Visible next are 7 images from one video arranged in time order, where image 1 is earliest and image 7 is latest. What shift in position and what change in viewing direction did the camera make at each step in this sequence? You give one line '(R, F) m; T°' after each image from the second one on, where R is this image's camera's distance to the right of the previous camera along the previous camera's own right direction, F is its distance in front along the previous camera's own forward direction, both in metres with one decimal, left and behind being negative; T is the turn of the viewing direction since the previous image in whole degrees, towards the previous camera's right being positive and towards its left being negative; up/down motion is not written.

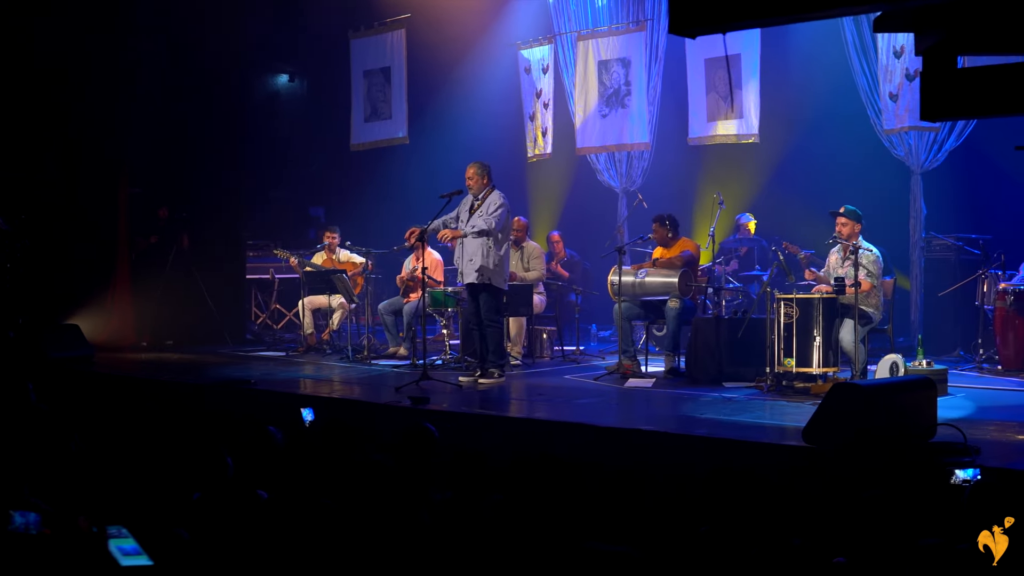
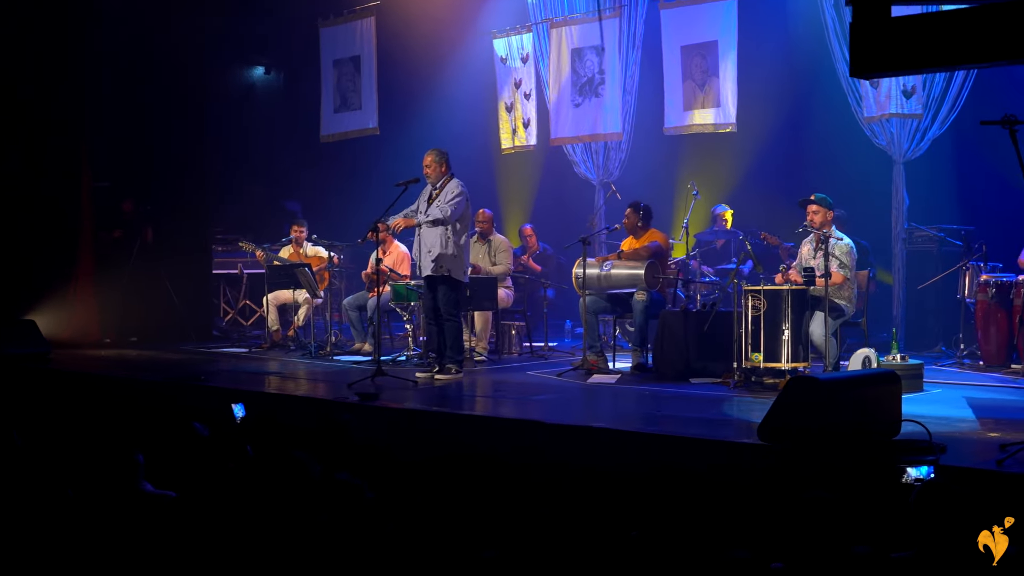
(+0.3, +0.4) m; 0°
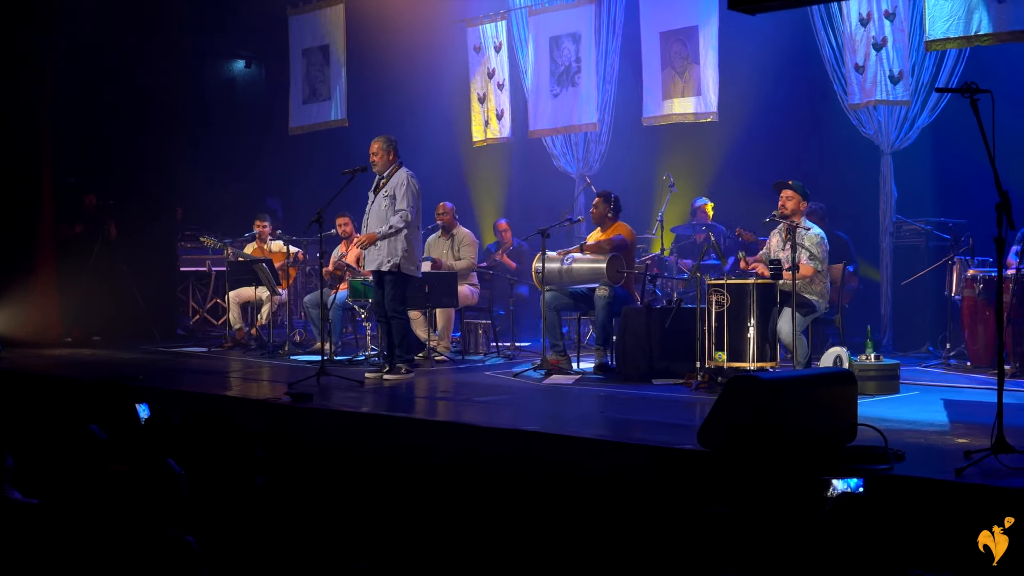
(+0.4, +0.5) m; -1°
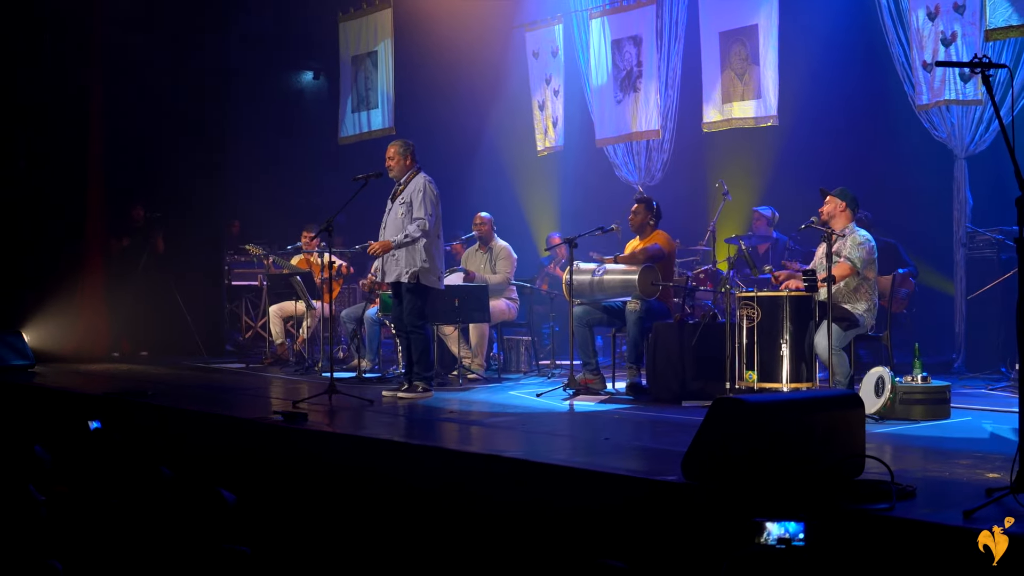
(+0.5, +0.6) m; -5°
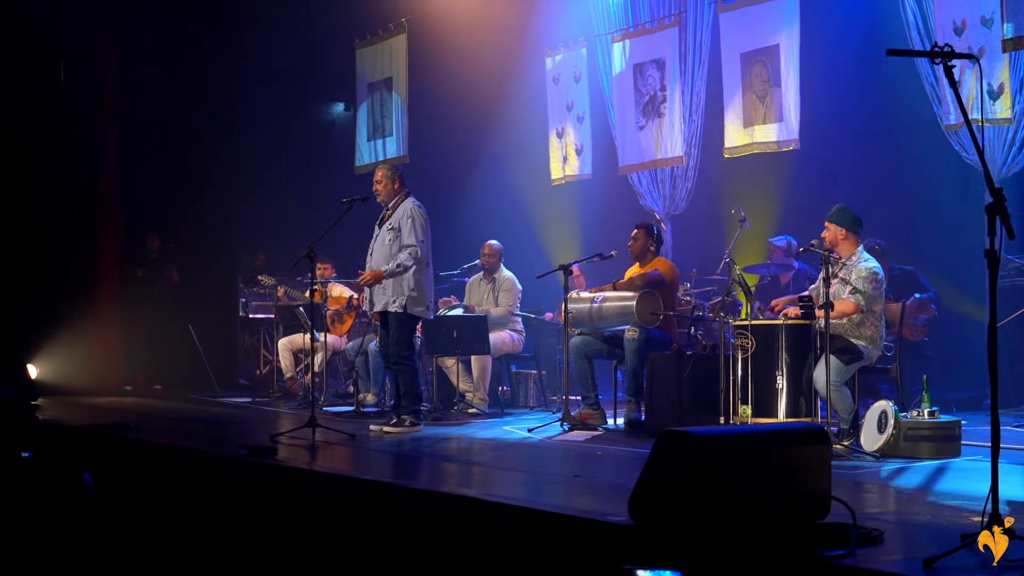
(+0.4, +0.4) m; -3°
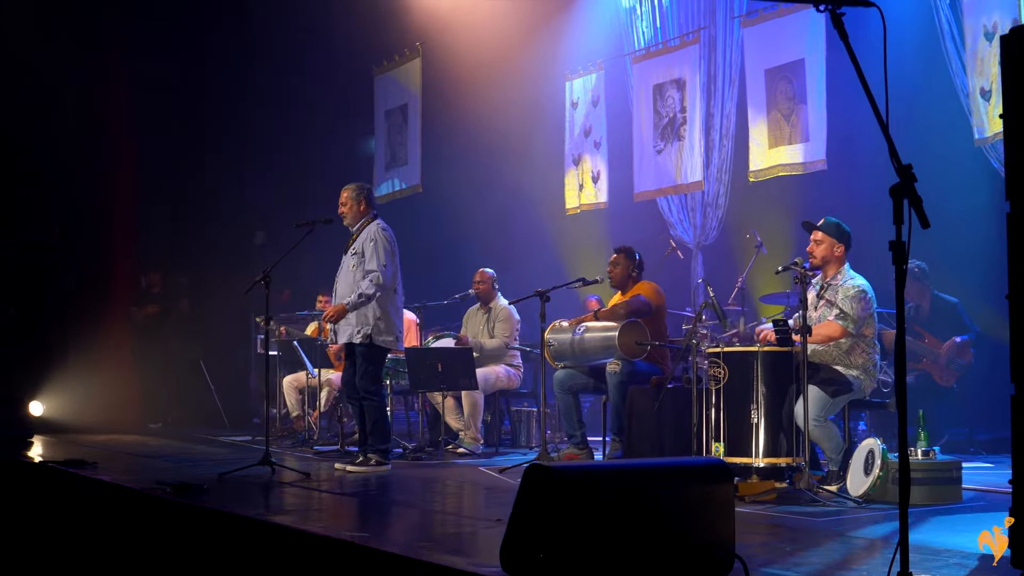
(+0.6, +0.6) m; -4°
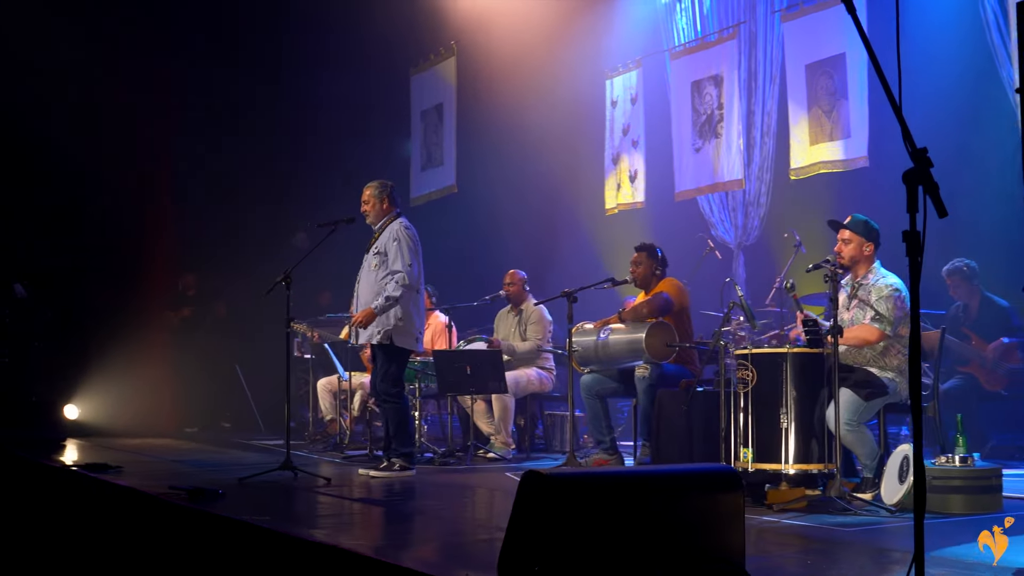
(+0.1, +0.2) m; -2°
